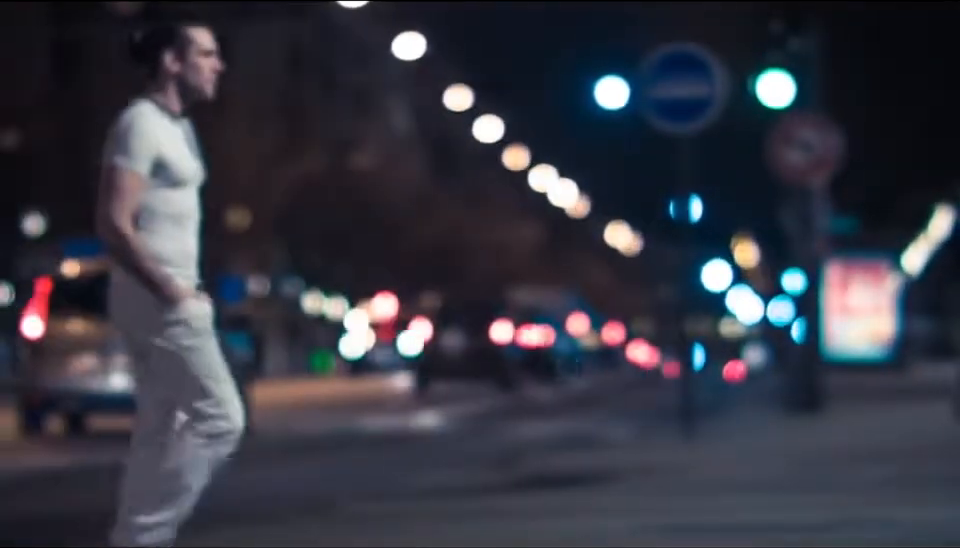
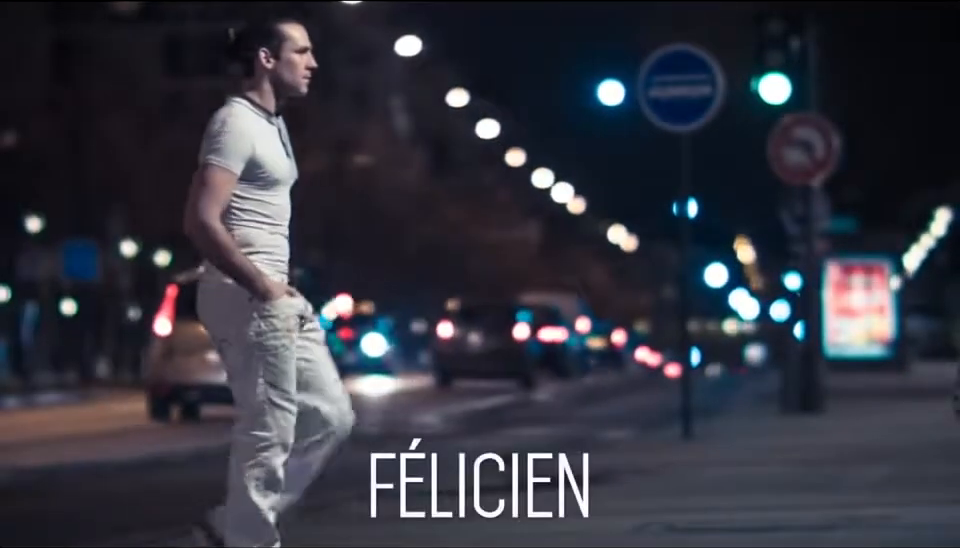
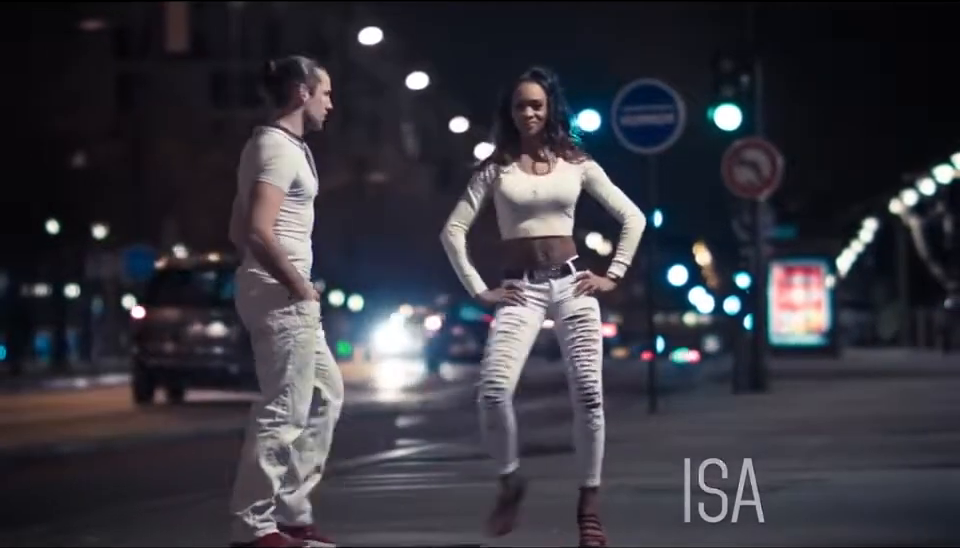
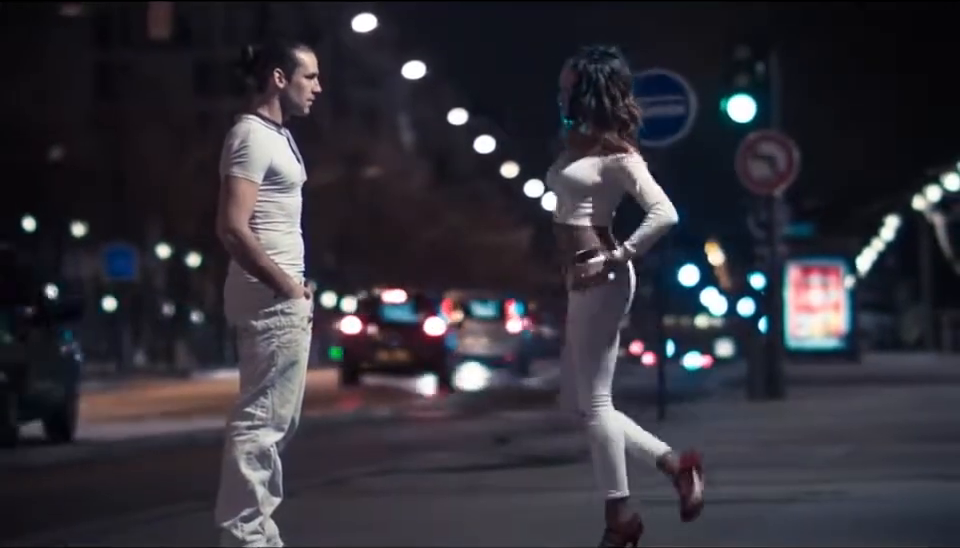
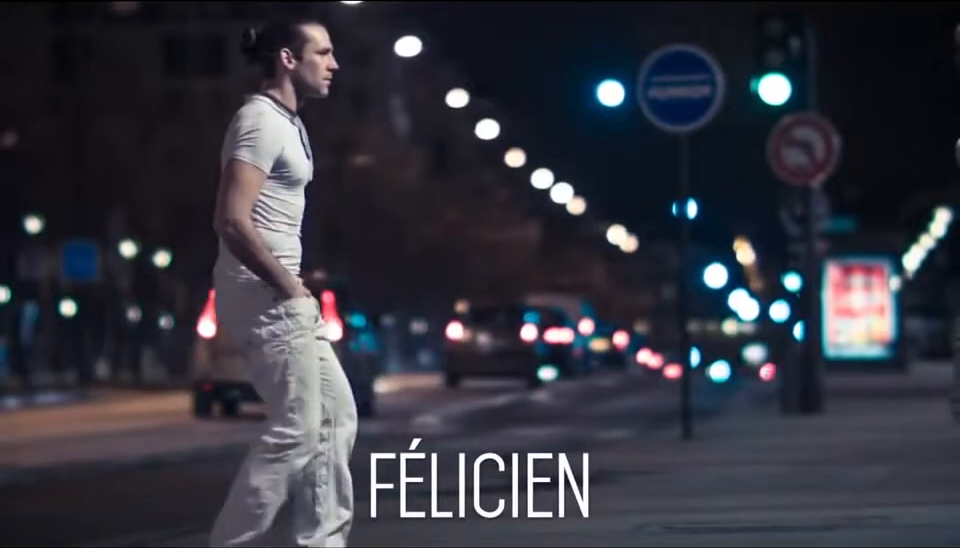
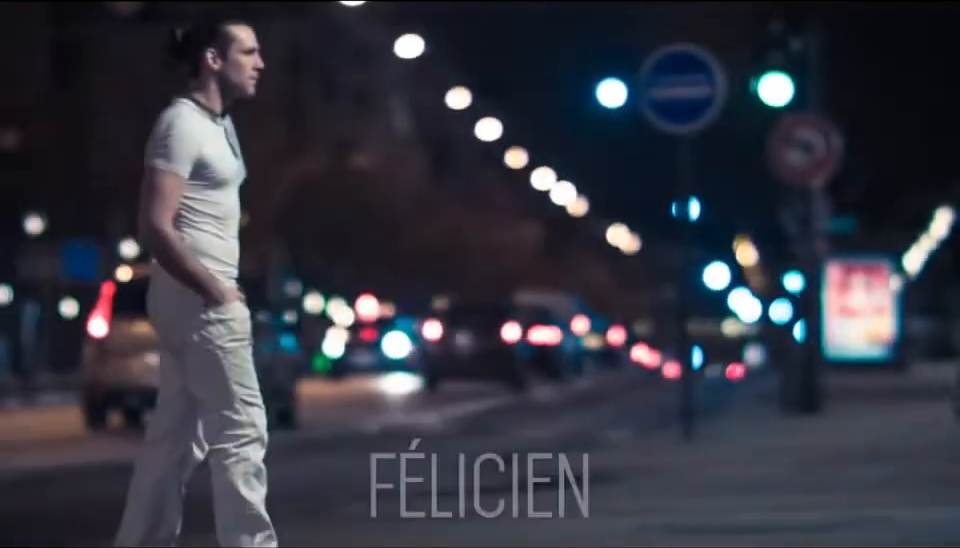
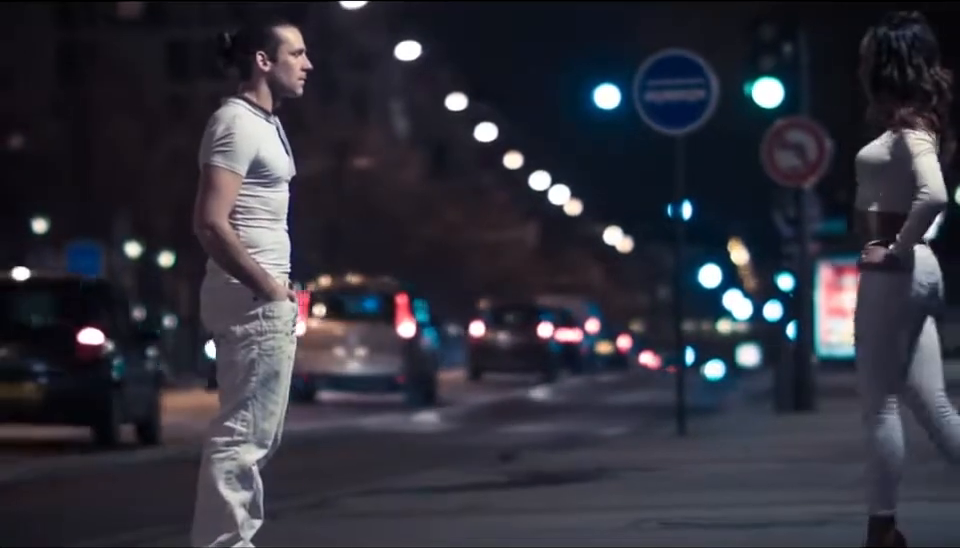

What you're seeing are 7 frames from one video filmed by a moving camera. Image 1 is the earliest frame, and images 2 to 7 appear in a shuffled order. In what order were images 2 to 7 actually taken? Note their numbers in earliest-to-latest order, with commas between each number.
6, 2, 5, 7, 4, 3
